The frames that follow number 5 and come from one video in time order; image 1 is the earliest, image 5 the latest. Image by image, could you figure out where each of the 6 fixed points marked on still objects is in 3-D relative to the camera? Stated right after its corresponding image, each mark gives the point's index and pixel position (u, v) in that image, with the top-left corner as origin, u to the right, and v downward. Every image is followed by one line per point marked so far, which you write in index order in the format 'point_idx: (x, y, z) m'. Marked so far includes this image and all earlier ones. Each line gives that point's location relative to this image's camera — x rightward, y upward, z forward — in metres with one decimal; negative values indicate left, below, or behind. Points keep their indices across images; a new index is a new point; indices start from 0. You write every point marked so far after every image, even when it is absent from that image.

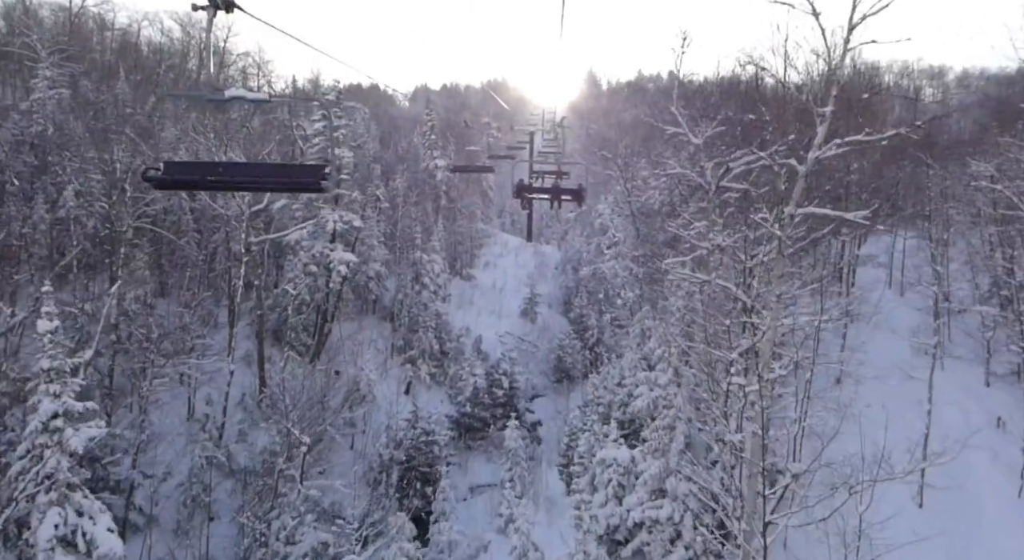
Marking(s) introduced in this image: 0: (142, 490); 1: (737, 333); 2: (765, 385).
0: (-9.7, -5.5, +17.1) m
1: (+4.2, -1.0, +12.0) m
2: (+3.7, -1.6, +9.7) m
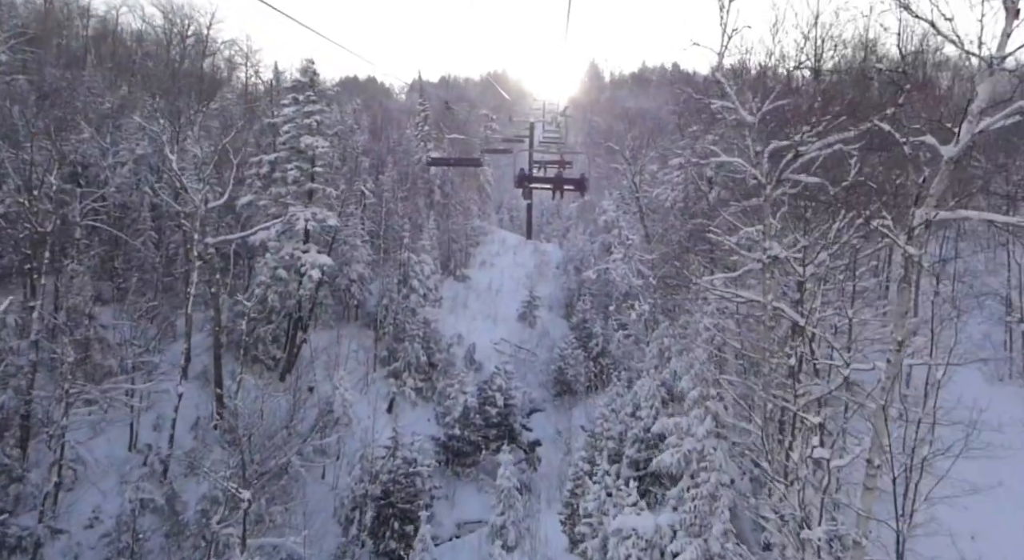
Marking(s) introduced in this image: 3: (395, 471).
0: (-9.9, -5.7, +14.4) m
1: (+4.0, -1.3, +9.2) m
2: (+3.6, -1.9, +7.0) m
3: (-3.2, -5.2, +17.8) m
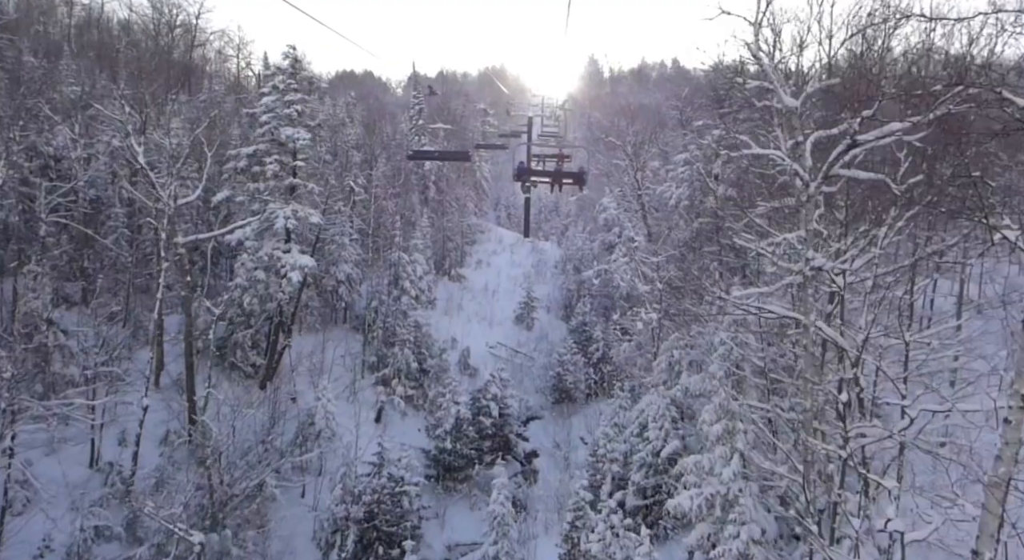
0: (-10.0, -5.8, +13.0) m
1: (+3.9, -1.4, +7.9) m
2: (+3.5, -2.1, +5.6) m
3: (-3.3, -5.3, +16.4) m
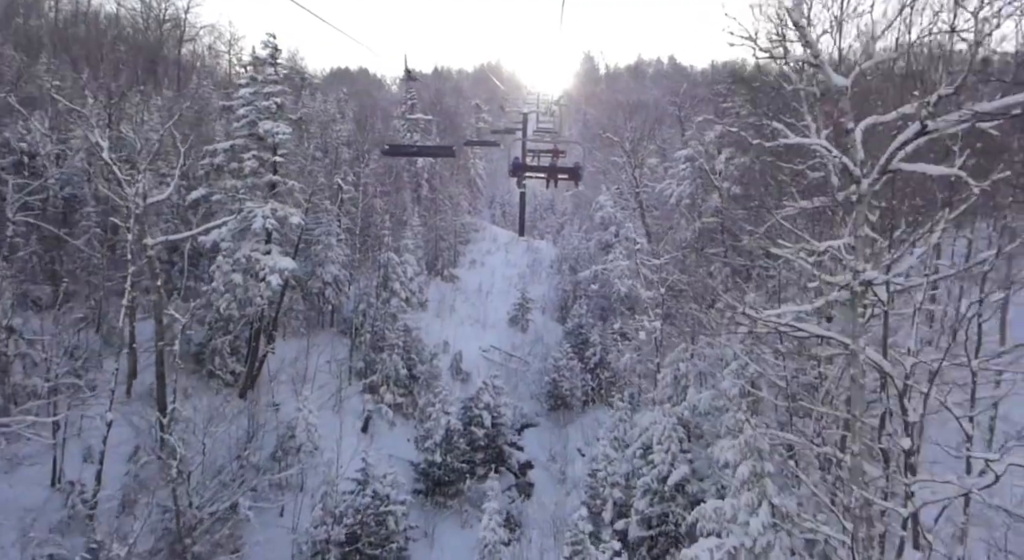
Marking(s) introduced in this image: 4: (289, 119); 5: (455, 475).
0: (-10.2, -5.9, +11.8) m
1: (+3.8, -1.6, +6.8) m
2: (+3.4, -2.2, +4.5) m
3: (-3.5, -5.4, +15.3) m
4: (-6.7, +4.8, +19.5) m
5: (-1.7, -5.7, +19.1) m
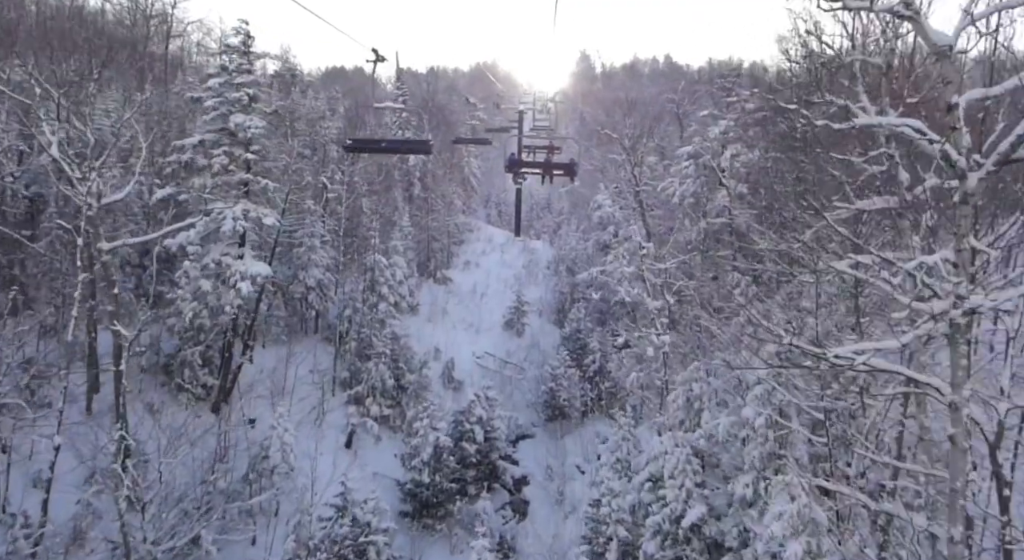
0: (-10.3, -6.1, +10.4) m
1: (+3.7, -1.8, +5.4) m
2: (+3.3, -2.4, +3.1) m
3: (-3.6, -5.6, +13.9) m
4: (-6.9, +4.6, +18.1) m
5: (-1.8, -5.9, +17.7) m
